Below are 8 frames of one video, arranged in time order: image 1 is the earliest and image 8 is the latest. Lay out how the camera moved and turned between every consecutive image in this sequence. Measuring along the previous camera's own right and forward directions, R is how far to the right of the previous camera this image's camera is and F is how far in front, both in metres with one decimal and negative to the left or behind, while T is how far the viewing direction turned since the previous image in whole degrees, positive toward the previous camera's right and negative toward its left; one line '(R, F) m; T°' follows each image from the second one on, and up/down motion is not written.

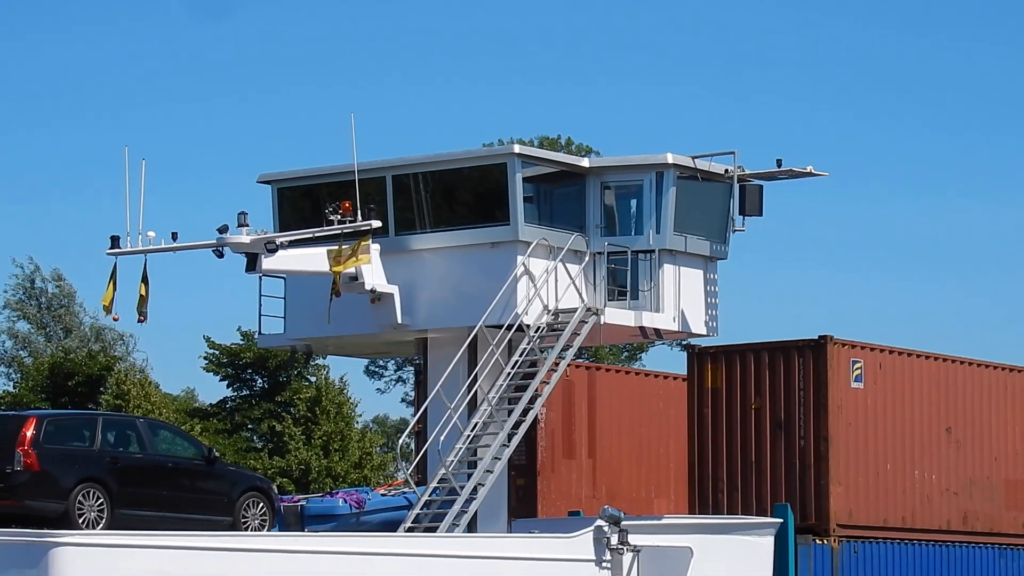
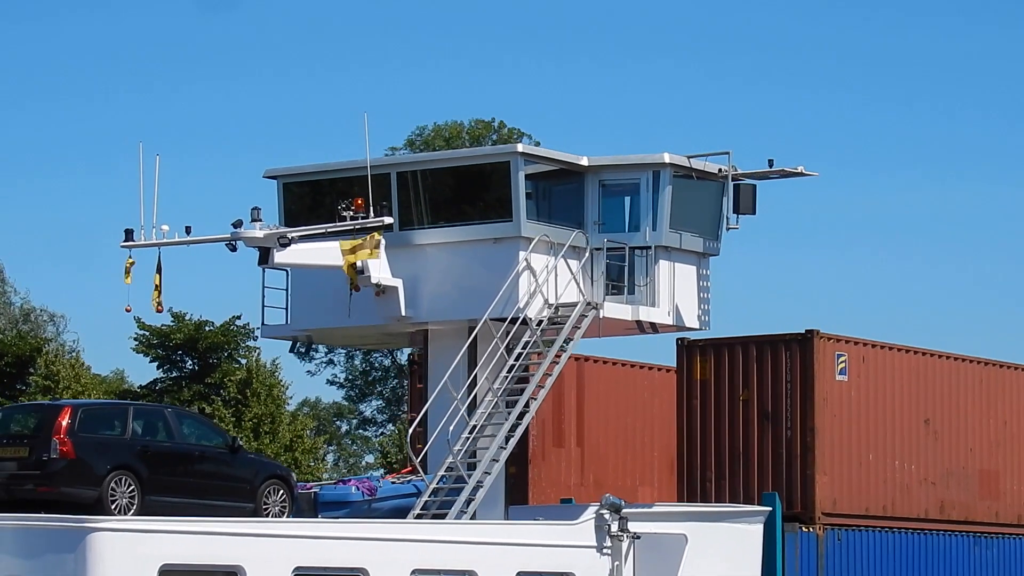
(-0.4, -0.5) m; +1°
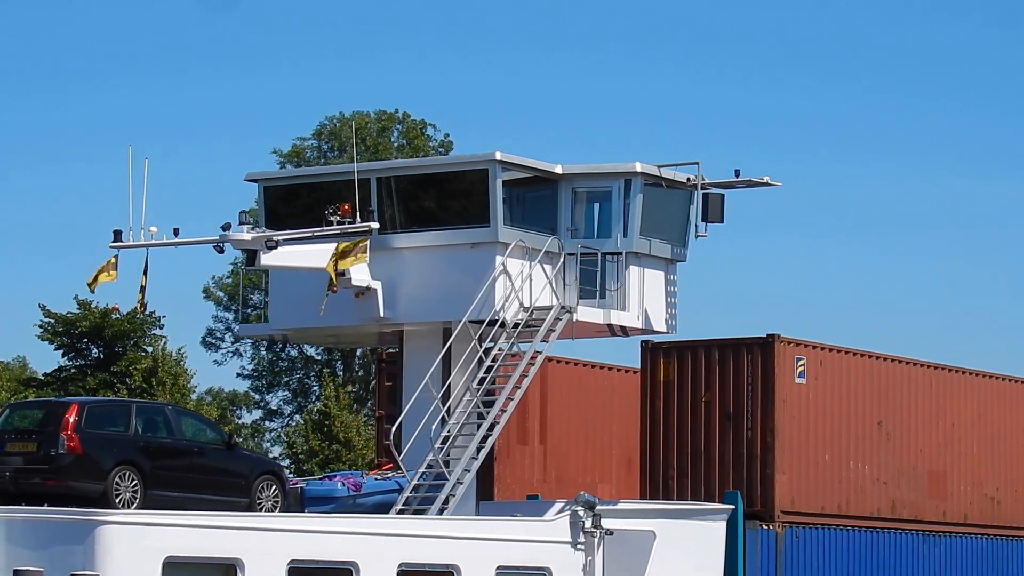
(-0.4, -0.6) m; +2°
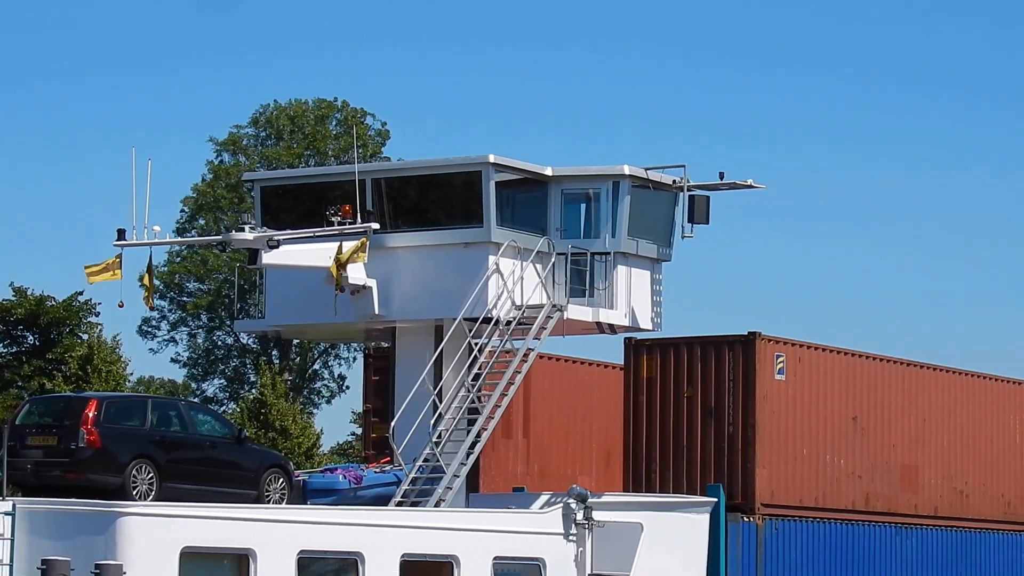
(-0.4, -0.5) m; +1°
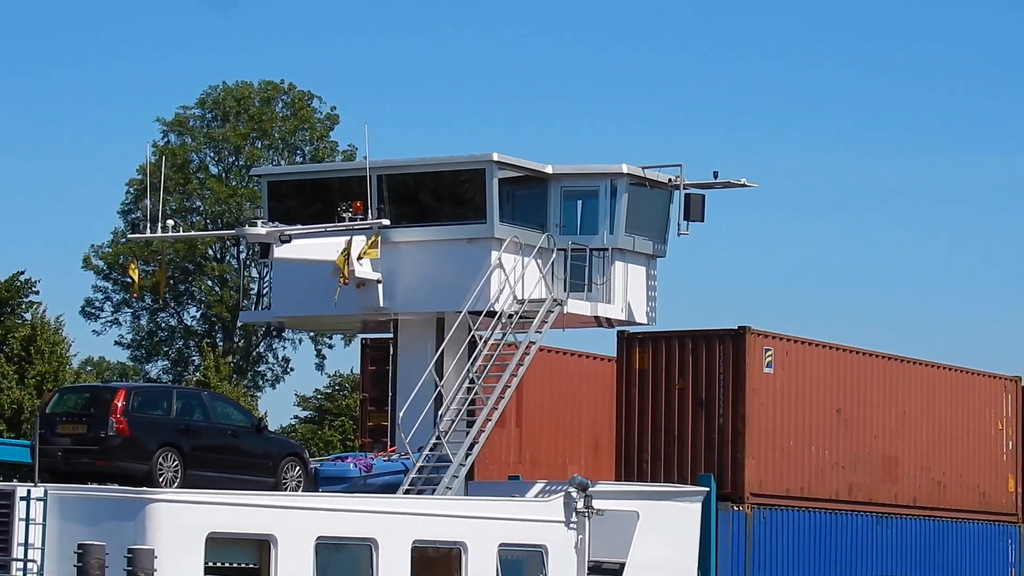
(-0.4, -0.5) m; +1°
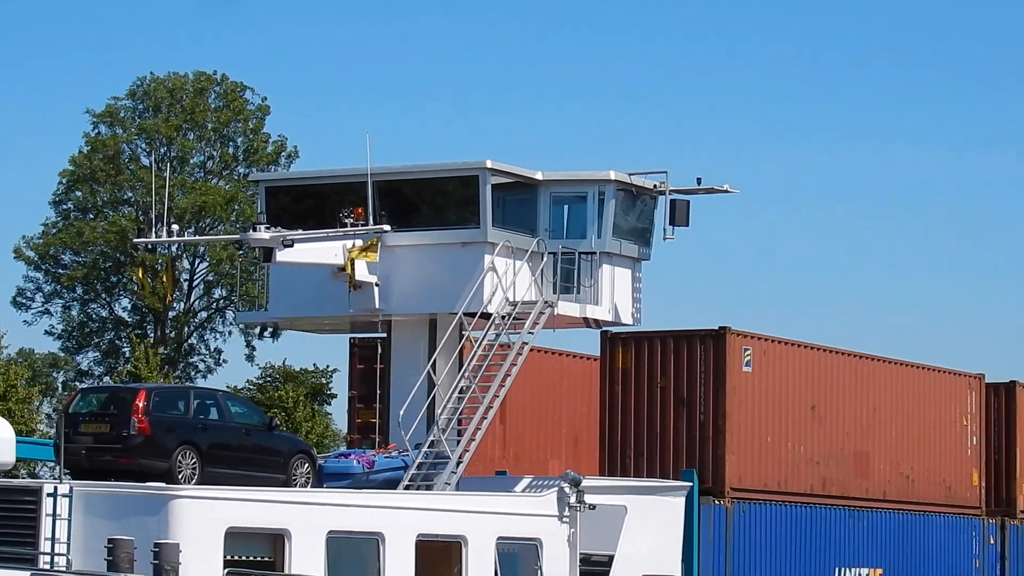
(-0.4, -0.7) m; +2°
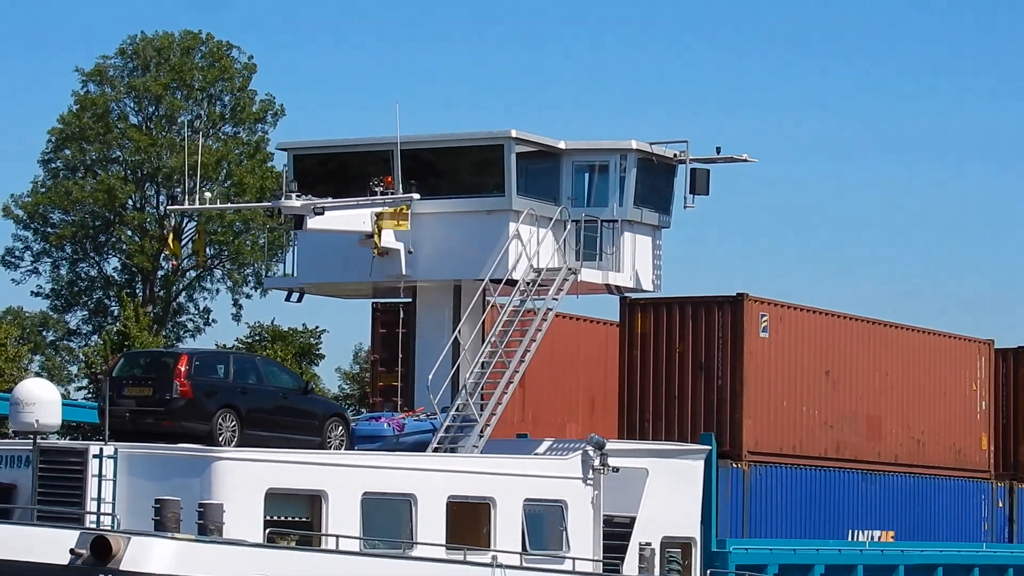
(-0.3, -0.4) m; 0°
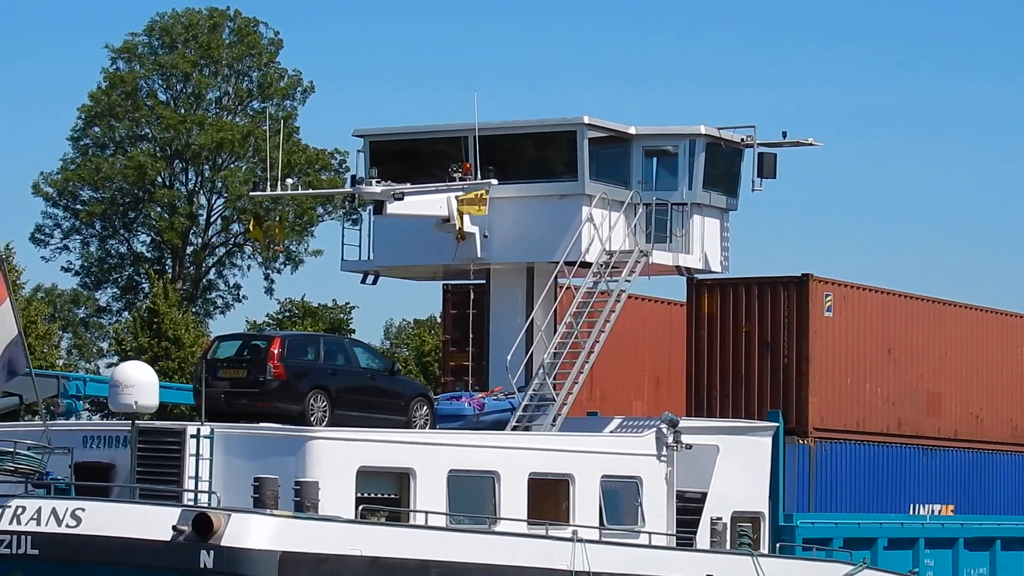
(-0.3, -0.5) m; -2°
